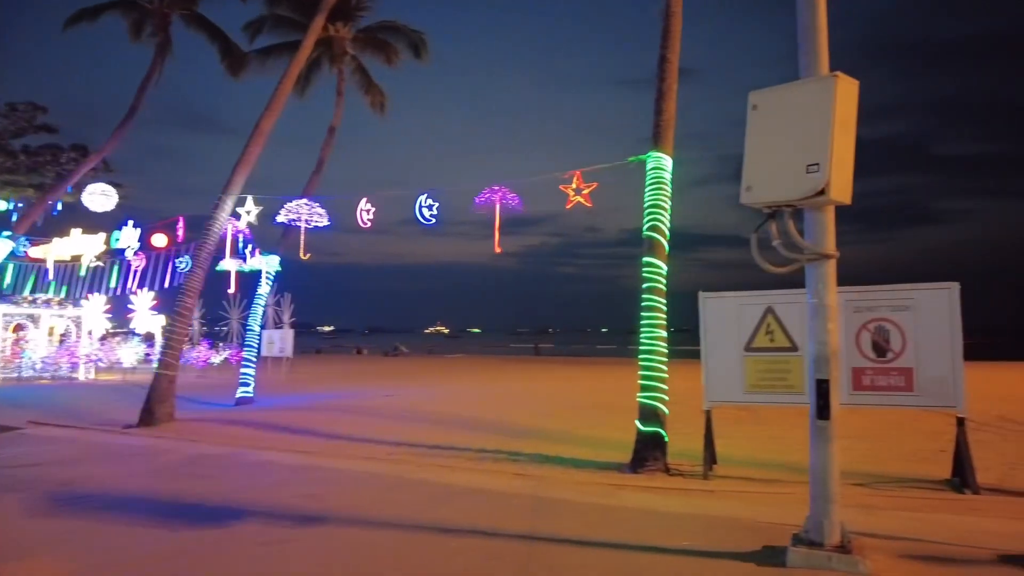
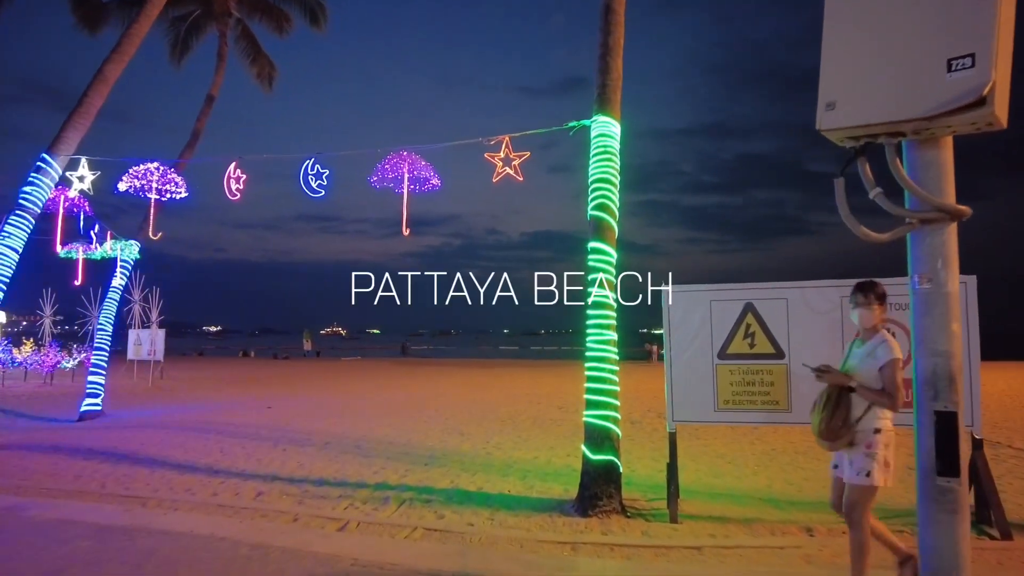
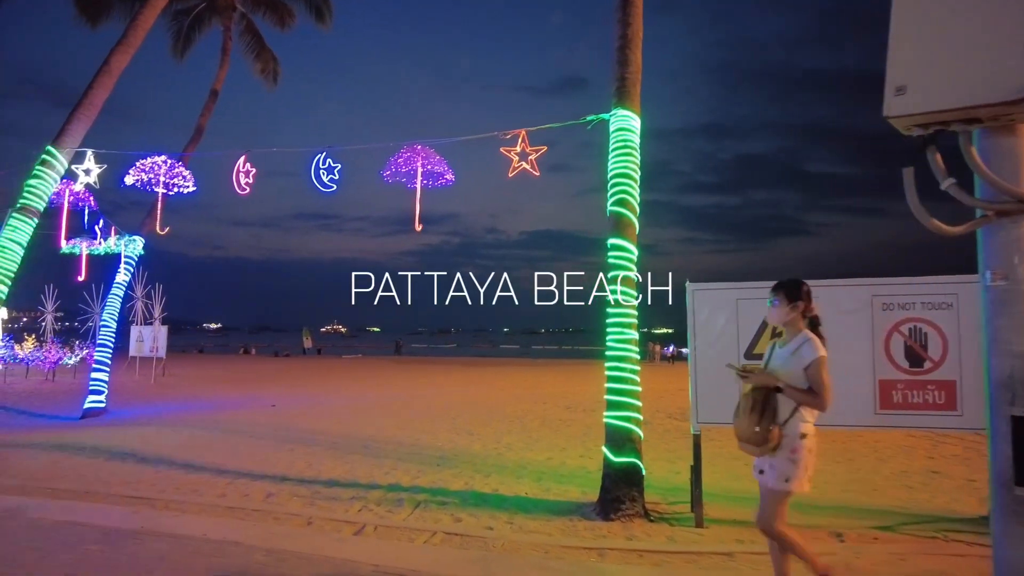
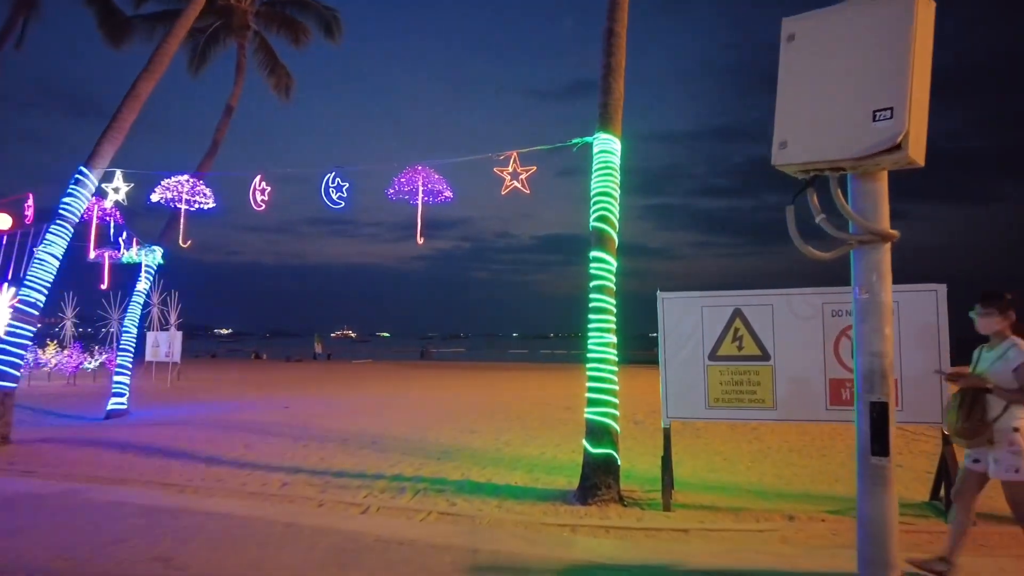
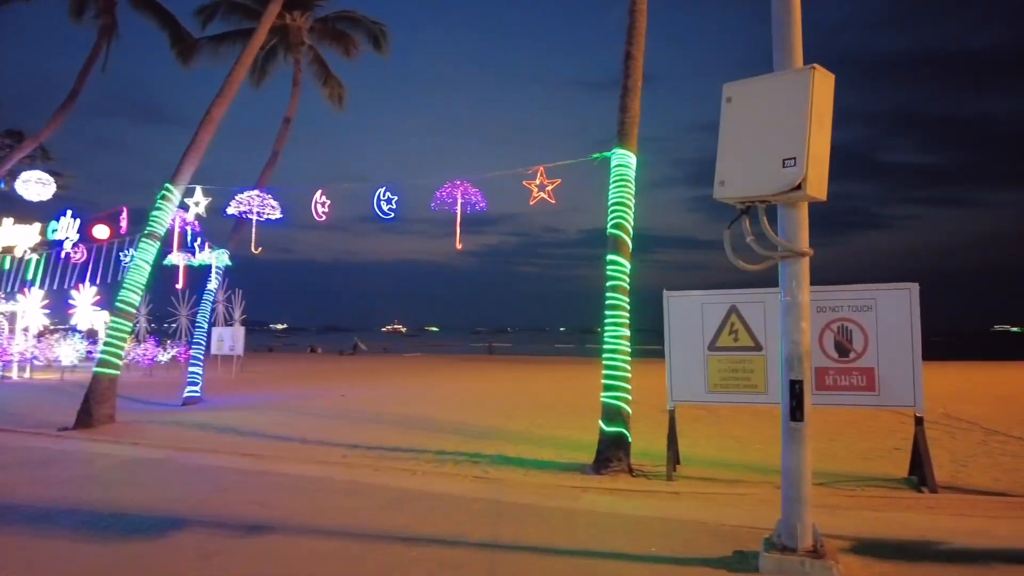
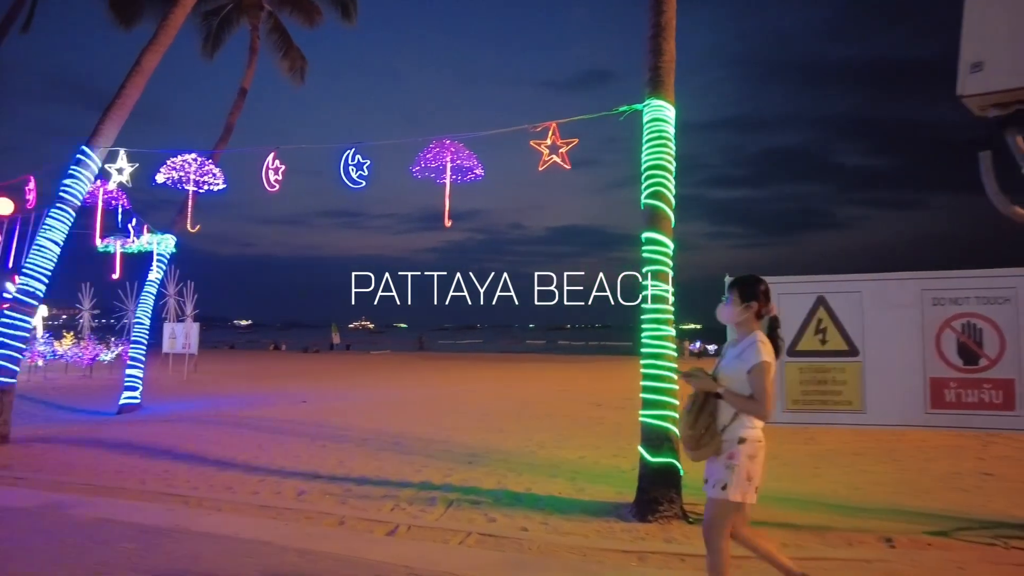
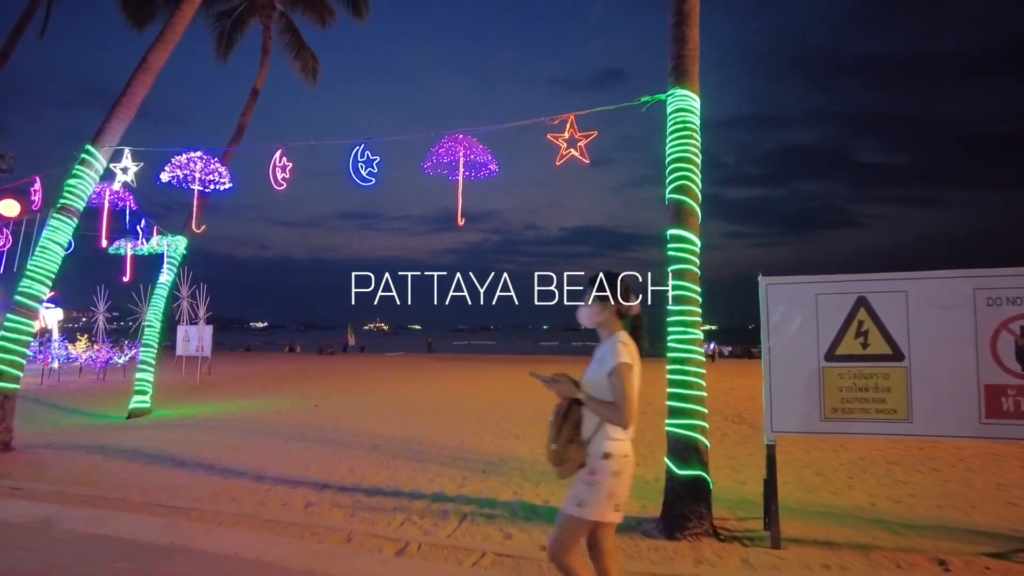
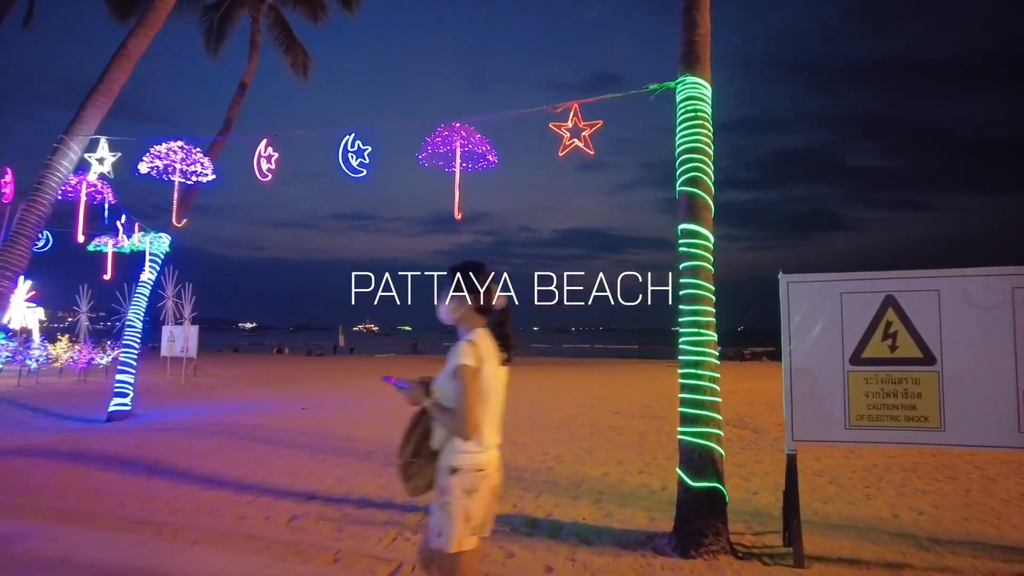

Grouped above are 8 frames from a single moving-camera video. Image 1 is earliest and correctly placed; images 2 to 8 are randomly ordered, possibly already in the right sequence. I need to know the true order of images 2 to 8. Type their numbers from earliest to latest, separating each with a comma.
5, 4, 2, 3, 6, 7, 8
